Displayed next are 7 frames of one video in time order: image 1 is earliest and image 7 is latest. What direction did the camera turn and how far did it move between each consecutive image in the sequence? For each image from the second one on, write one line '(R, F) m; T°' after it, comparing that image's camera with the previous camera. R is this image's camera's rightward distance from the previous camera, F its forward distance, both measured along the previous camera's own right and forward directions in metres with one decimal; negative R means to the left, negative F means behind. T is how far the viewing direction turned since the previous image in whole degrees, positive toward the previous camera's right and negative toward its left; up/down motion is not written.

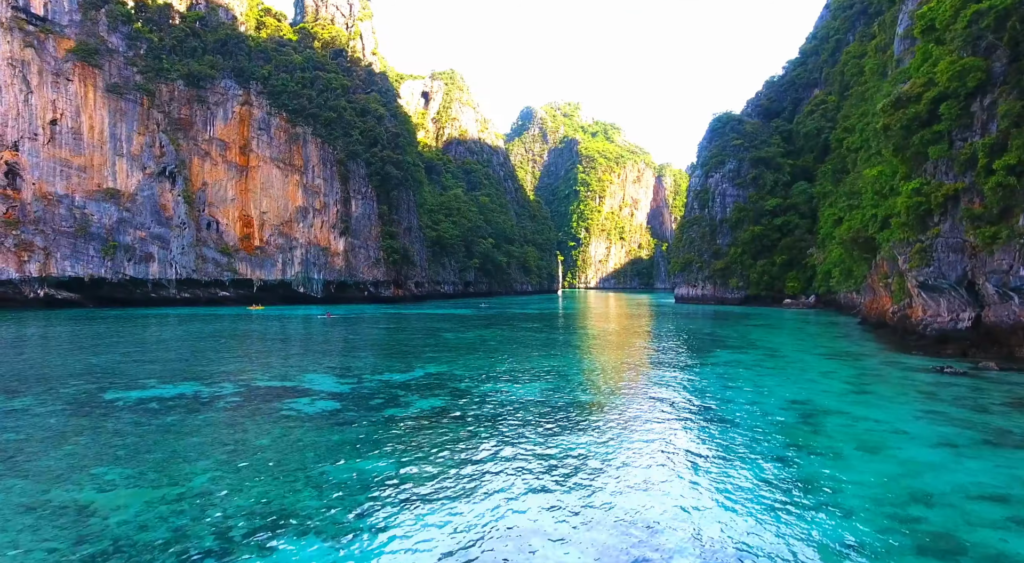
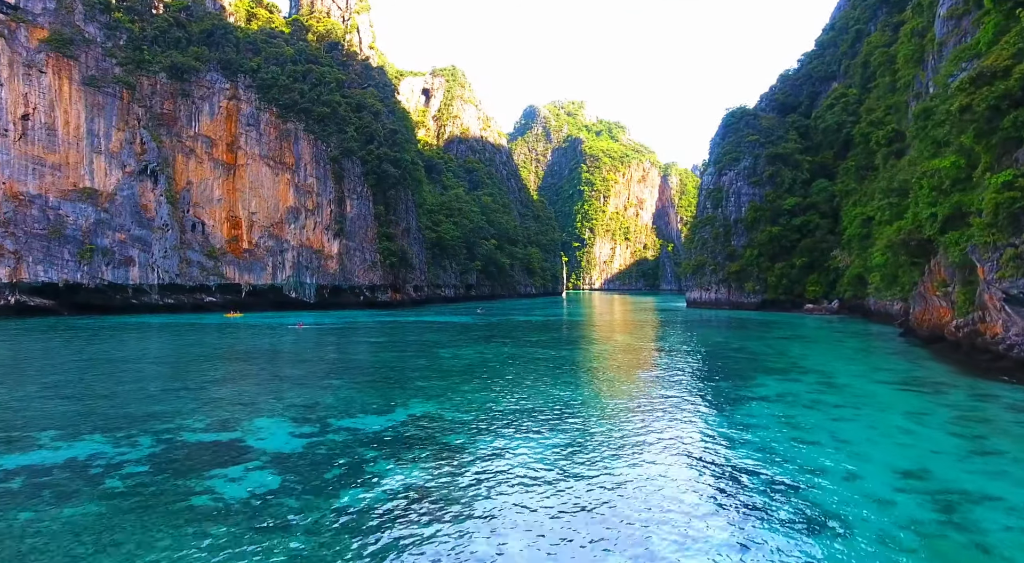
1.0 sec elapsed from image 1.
(0.0, +2.3) m; 0°
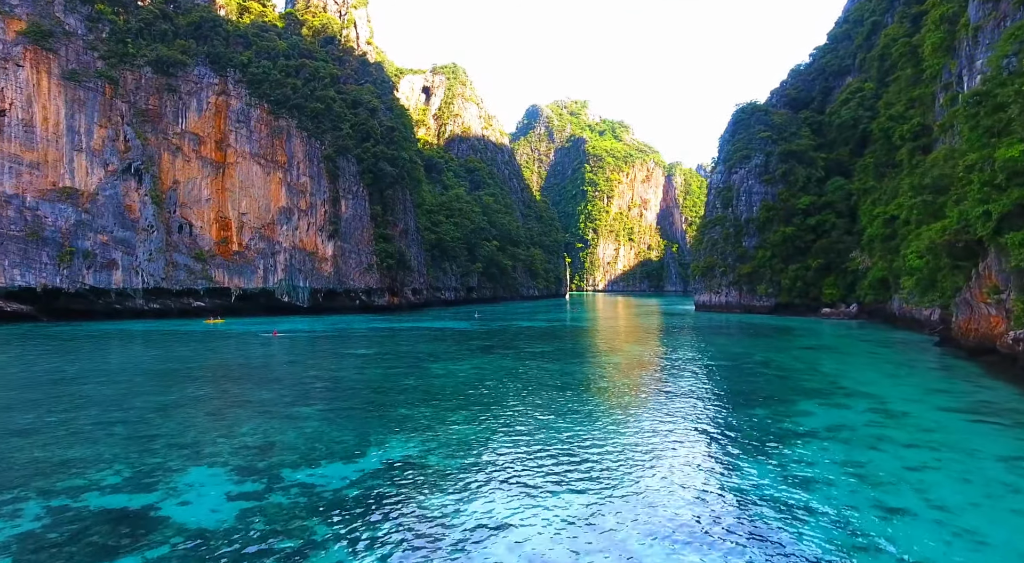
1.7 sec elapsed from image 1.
(0.0, +1.7) m; 0°
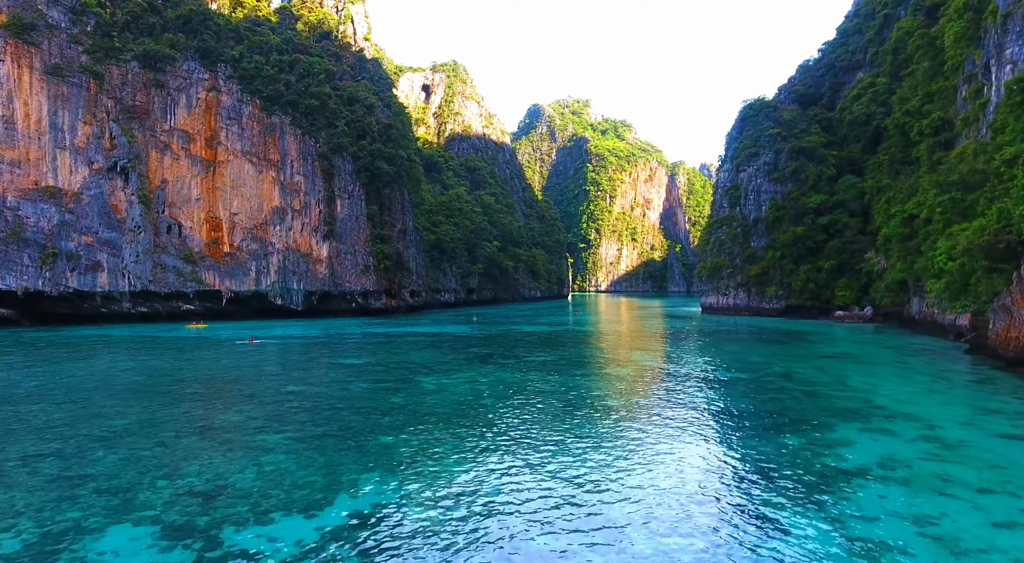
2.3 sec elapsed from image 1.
(+0.1, +1.3) m; 0°
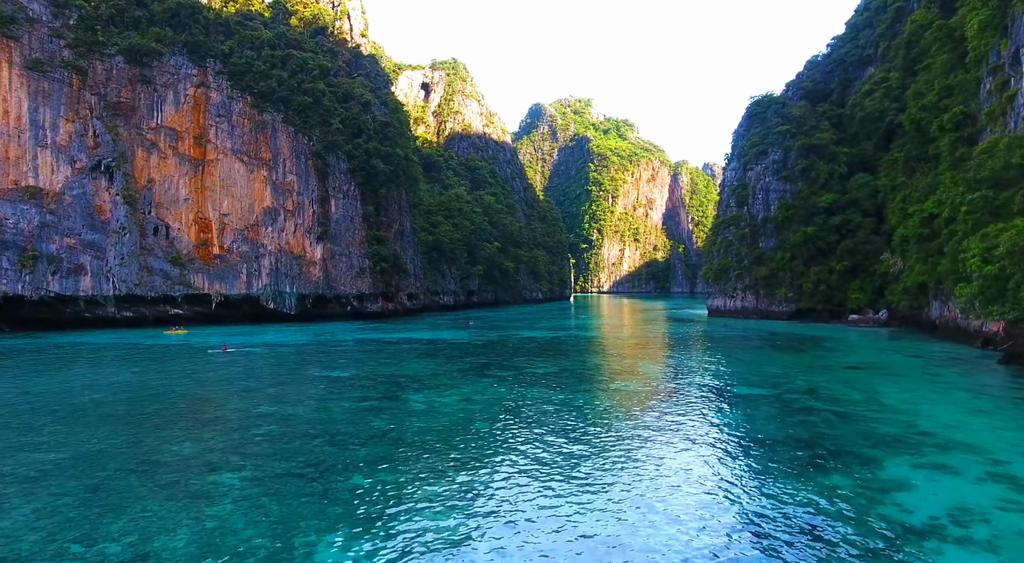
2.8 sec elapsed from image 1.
(+0.1, +1.3) m; 0°
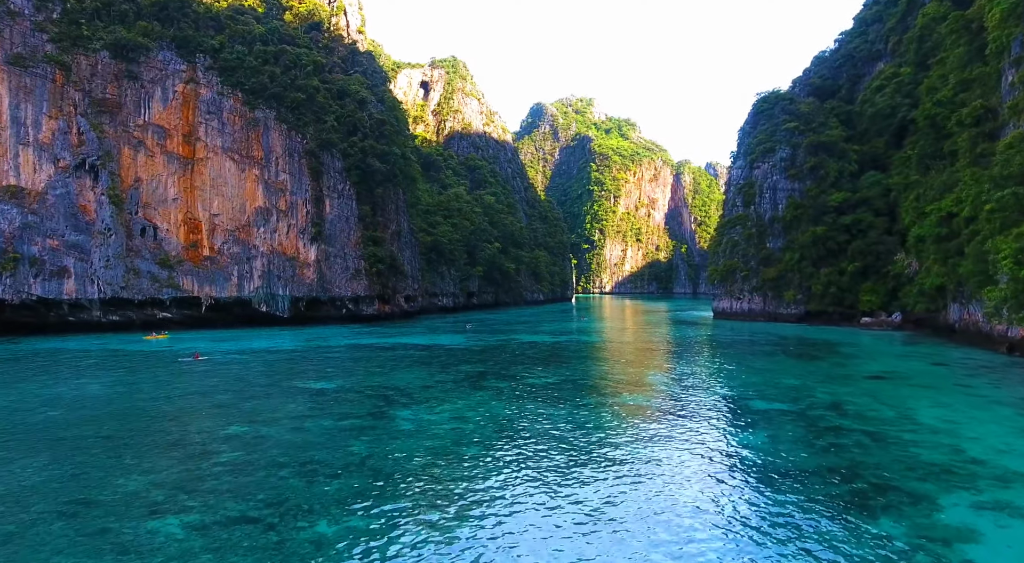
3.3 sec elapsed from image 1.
(+0.1, +1.1) m; 0°
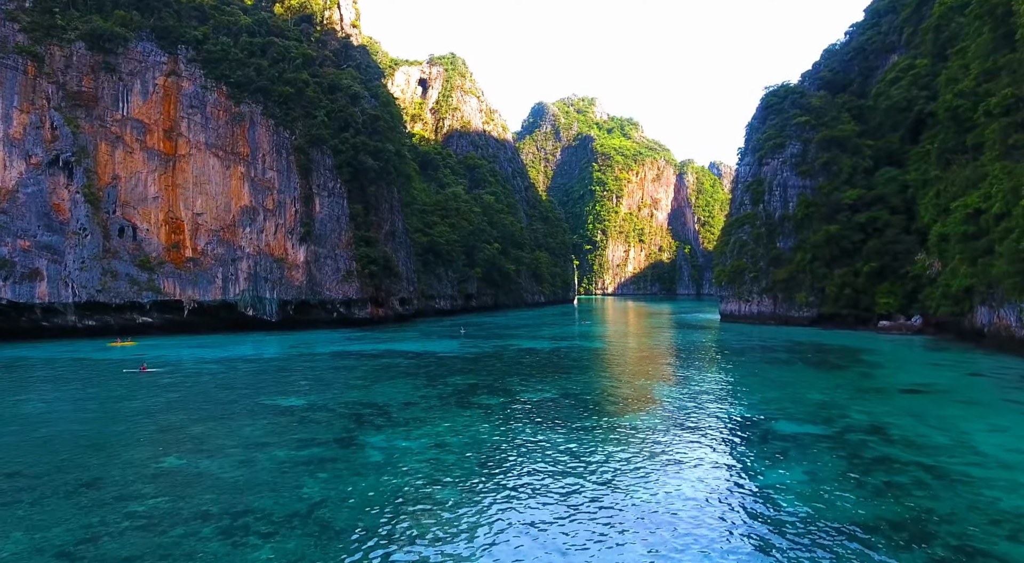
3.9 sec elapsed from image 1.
(+0.2, +1.6) m; 0°
